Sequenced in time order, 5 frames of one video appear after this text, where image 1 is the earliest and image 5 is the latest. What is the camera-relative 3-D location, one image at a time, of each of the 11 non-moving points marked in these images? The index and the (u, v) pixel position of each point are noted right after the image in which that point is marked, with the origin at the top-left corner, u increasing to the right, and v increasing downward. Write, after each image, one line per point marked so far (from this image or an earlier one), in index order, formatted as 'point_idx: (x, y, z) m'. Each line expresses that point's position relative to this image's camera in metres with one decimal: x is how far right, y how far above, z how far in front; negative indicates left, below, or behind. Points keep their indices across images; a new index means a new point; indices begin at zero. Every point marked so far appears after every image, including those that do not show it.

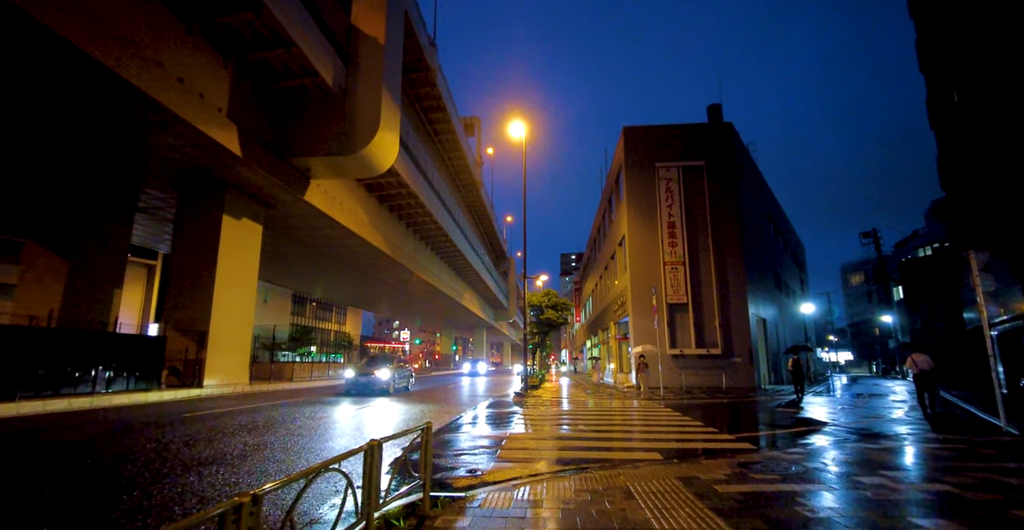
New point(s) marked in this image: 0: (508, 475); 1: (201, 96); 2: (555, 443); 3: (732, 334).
0: (0.0, -2.2, +5.2) m
1: (-8.3, +4.5, +13.2) m
2: (+0.6, -2.8, +7.6) m
3: (+8.7, -2.7, +19.3) m
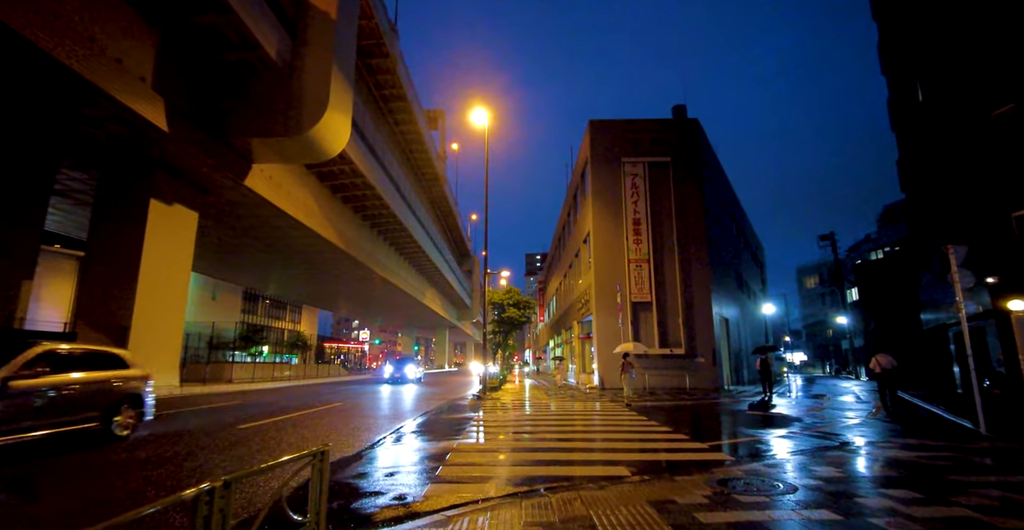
0: (-0.6, -2.1, +4.2) m
1: (-9.3, +4.8, +11.6) m
2: (-0.1, -2.6, +6.7) m
3: (+7.1, -2.7, +18.9) m
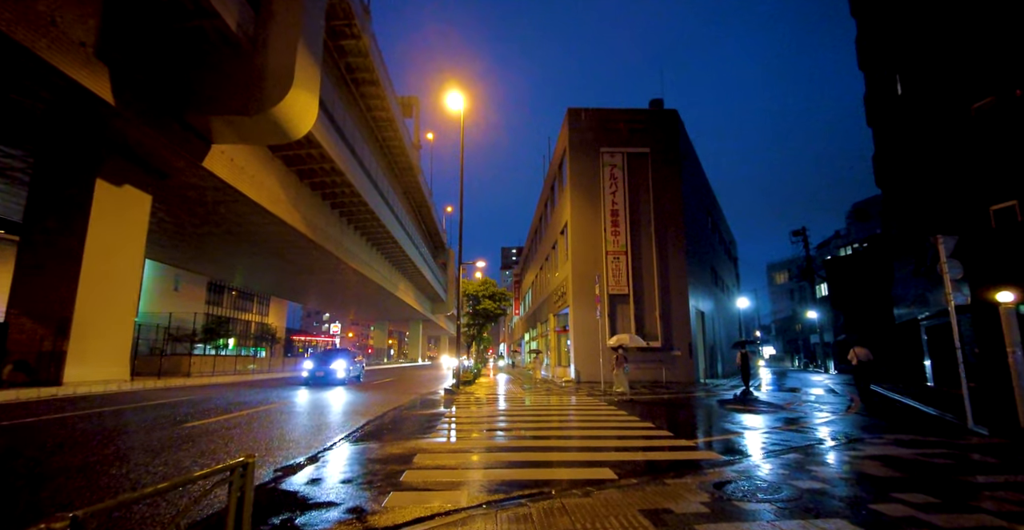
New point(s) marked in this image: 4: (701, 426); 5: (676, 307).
0: (-0.8, -1.9, +3.7) m
1: (-9.8, +5.1, +10.5) m
2: (-0.4, -2.4, +6.2) m
3: (+6.2, -2.4, +18.7) m
4: (+4.5, -3.9, +11.7) m
5: (+6.4, -1.6, +19.0) m
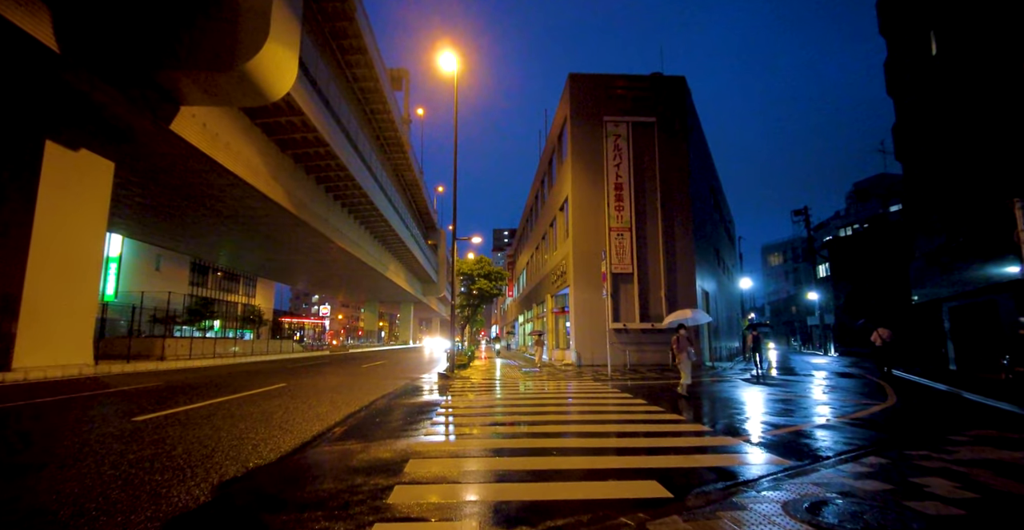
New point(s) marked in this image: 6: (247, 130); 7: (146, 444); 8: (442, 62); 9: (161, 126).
0: (-0.6, -1.6, +2.6) m
1: (-9.7, +5.7, +9.0) m
2: (-0.3, -2.0, +5.1) m
3: (+6.1, -1.5, +17.8) m
4: (+4.5, -3.3, +10.8) m
5: (+6.3, -0.8, +18.0) m
6: (-9.9, +5.0, +18.2) m
7: (-4.0, -2.0, +5.4) m
8: (-2.3, +6.7, +16.1) m
9: (-10.0, +4.0, +13.9) m
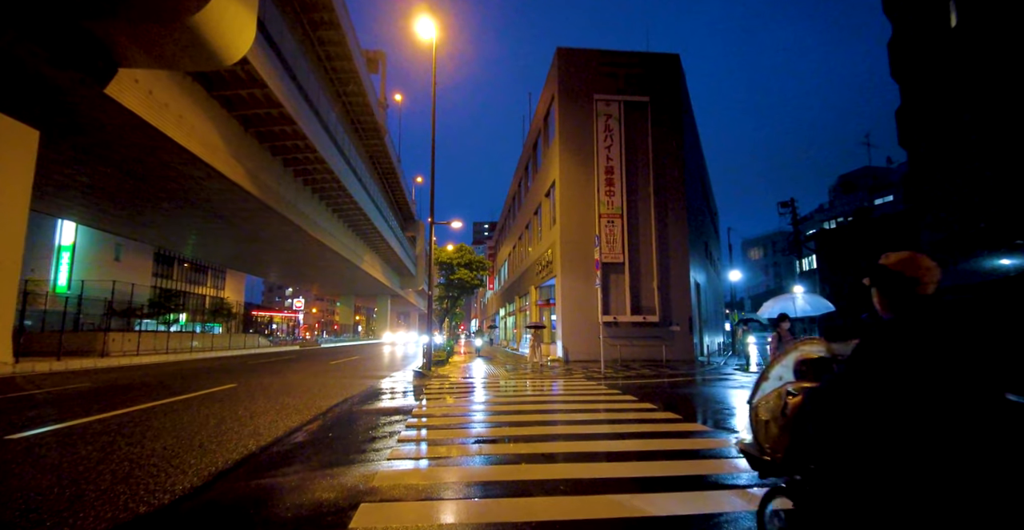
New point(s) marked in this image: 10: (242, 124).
0: (-0.5, -1.4, +1.2) m
1: (-9.9, +6.1, +7.2) m
2: (-0.4, -1.7, +3.8) m
3: (+5.5, -1.2, +16.7) m
4: (+4.2, -3.0, +9.7) m
5: (+5.7, -0.4, +17.0) m
6: (-10.5, +5.5, +16.4) m
7: (-4.1, -1.7, +3.9) m
8: (-2.8, +7.1, +14.6) m
9: (-10.4, +4.4, +12.1) m
10: (-10.8, +5.6, +19.4) m
